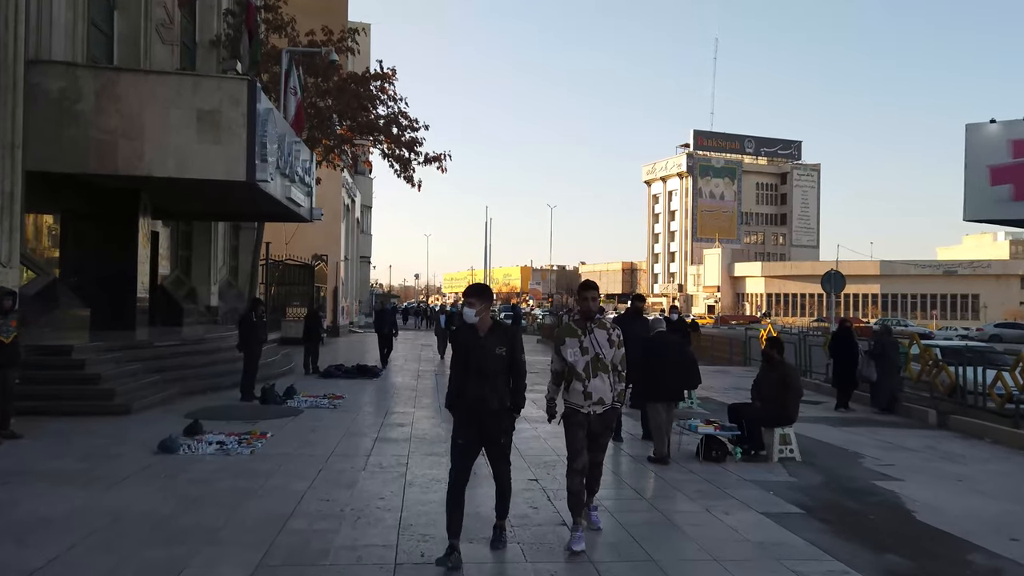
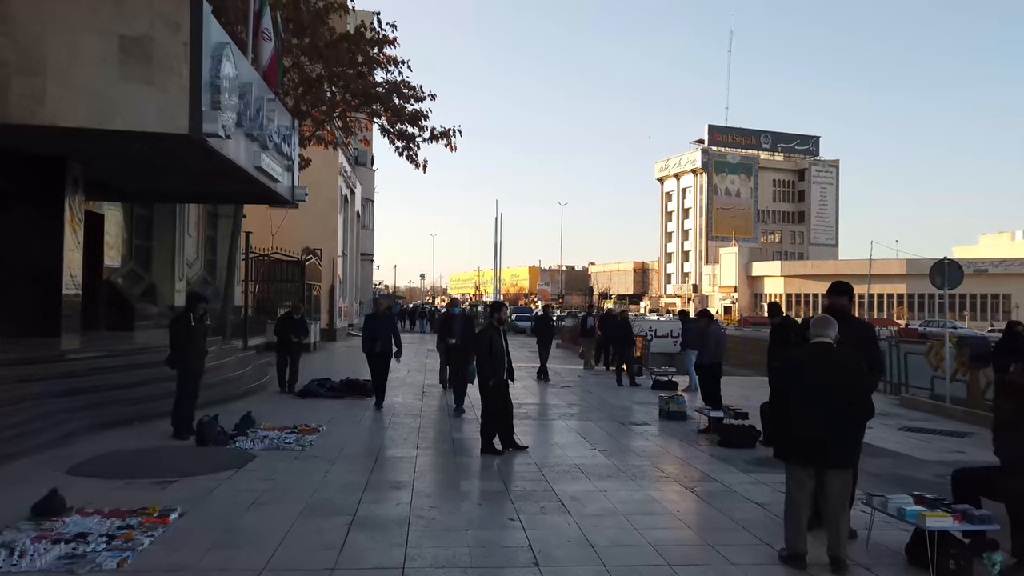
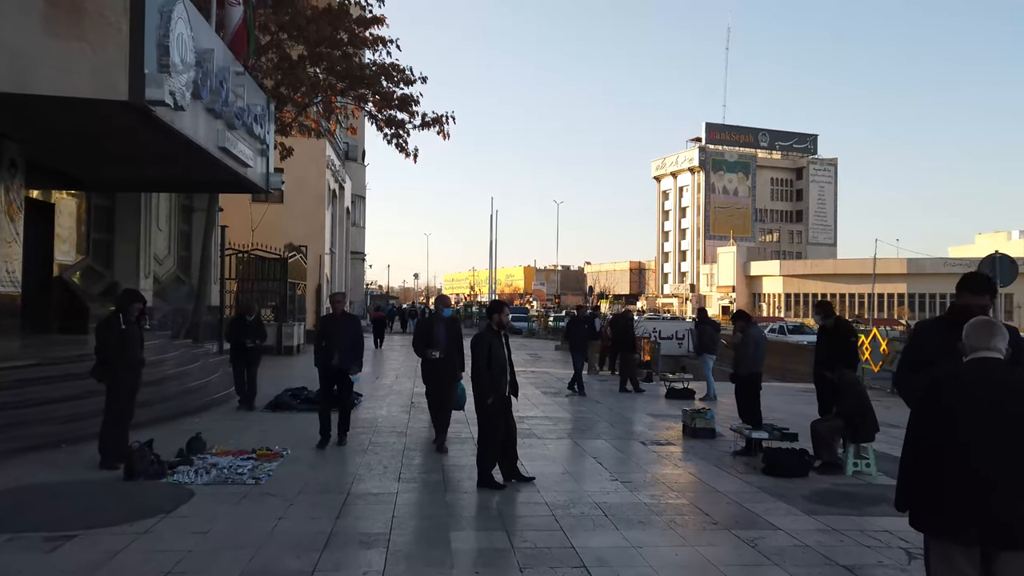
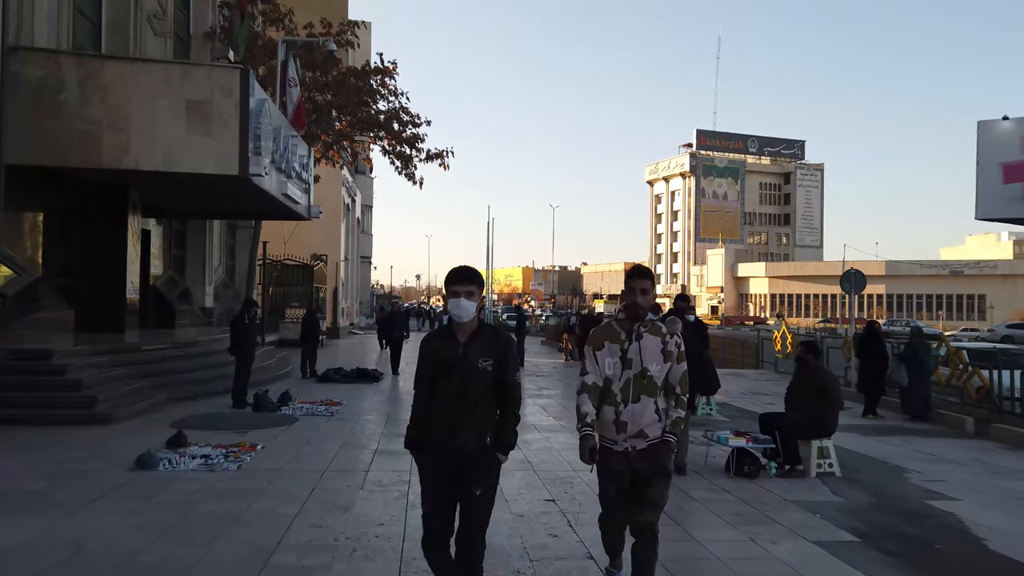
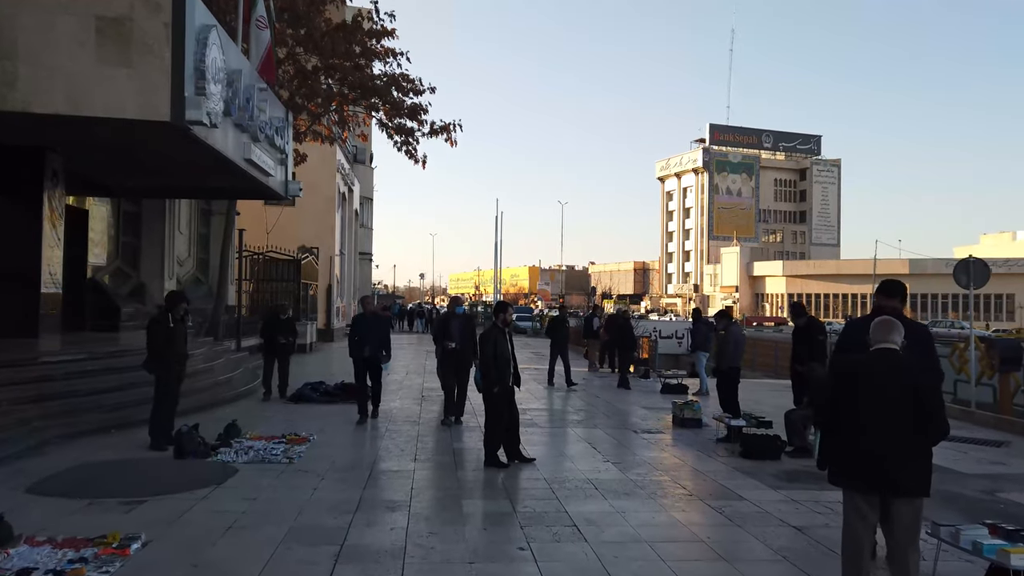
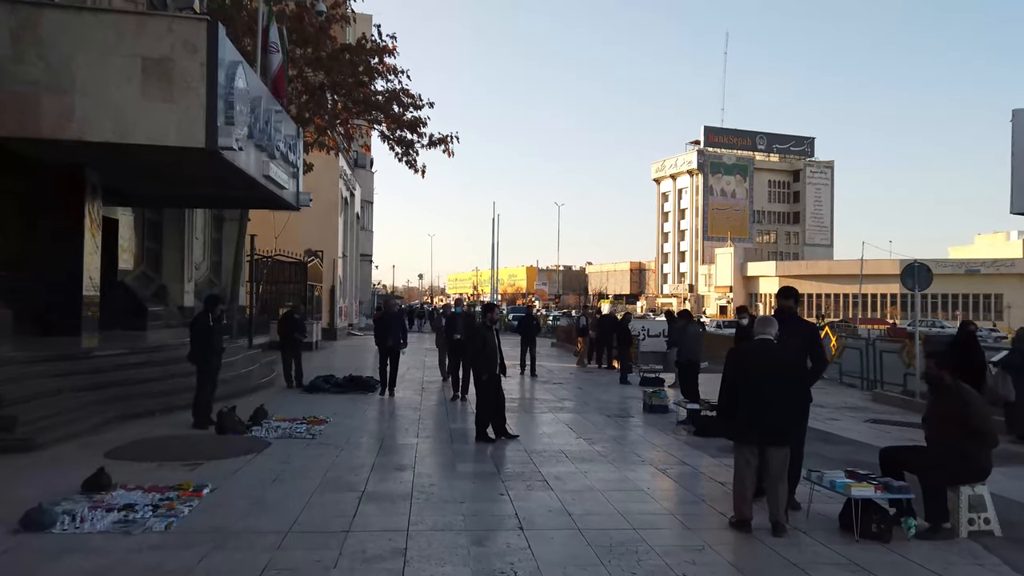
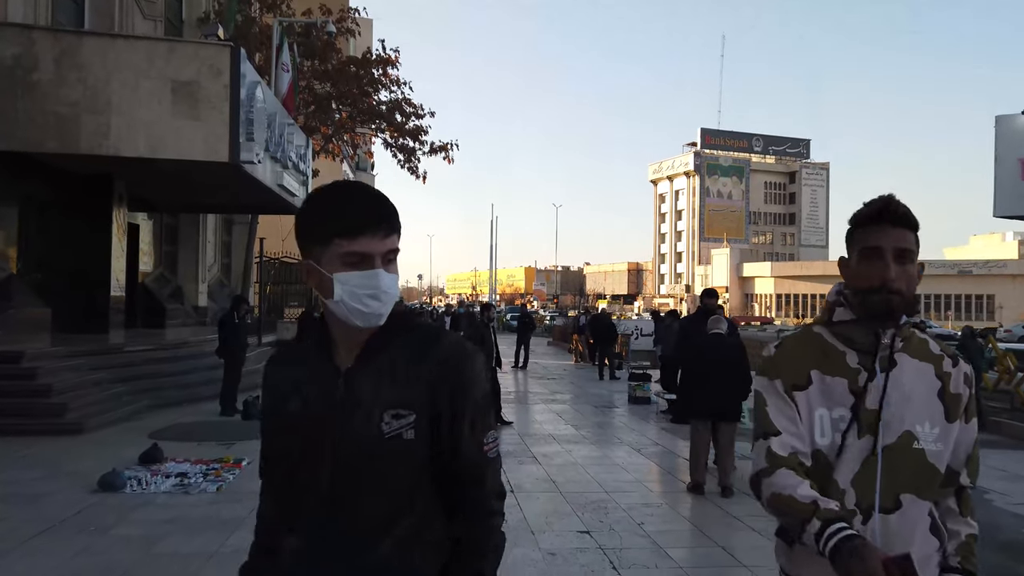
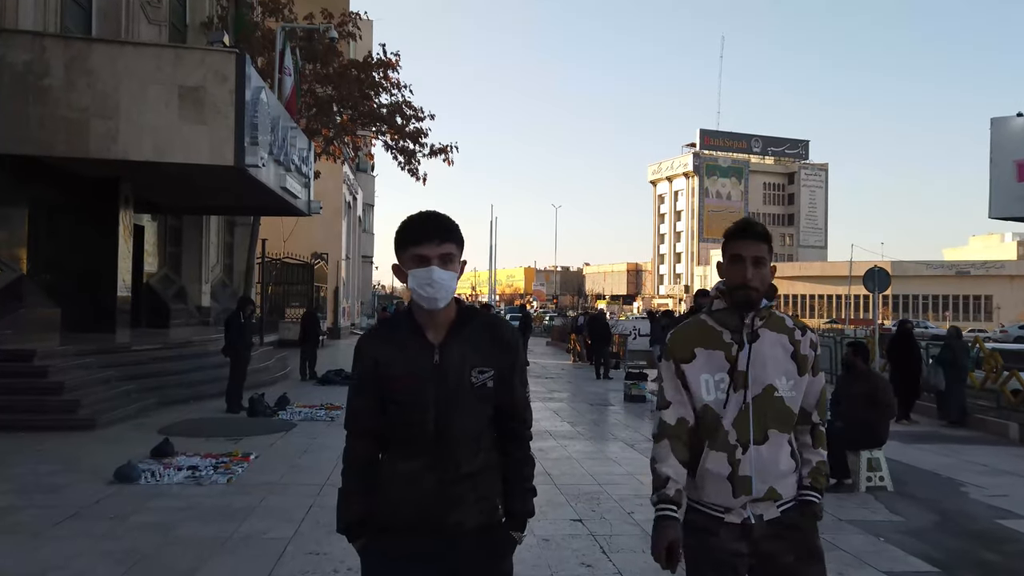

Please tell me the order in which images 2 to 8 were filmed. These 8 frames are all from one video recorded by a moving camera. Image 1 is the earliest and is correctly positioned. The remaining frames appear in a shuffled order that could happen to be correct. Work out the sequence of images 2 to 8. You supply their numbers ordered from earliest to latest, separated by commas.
4, 8, 7, 6, 2, 5, 3
